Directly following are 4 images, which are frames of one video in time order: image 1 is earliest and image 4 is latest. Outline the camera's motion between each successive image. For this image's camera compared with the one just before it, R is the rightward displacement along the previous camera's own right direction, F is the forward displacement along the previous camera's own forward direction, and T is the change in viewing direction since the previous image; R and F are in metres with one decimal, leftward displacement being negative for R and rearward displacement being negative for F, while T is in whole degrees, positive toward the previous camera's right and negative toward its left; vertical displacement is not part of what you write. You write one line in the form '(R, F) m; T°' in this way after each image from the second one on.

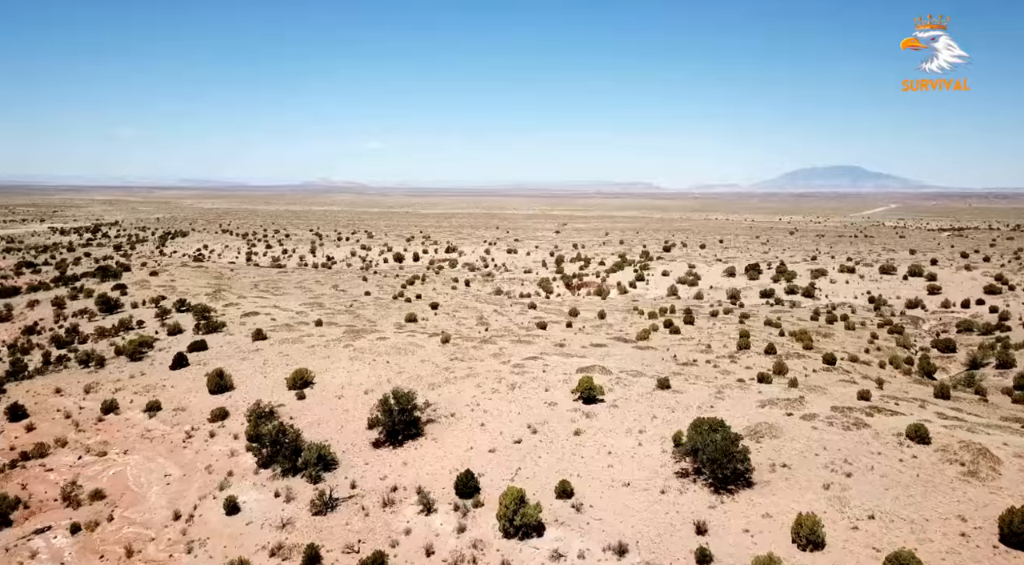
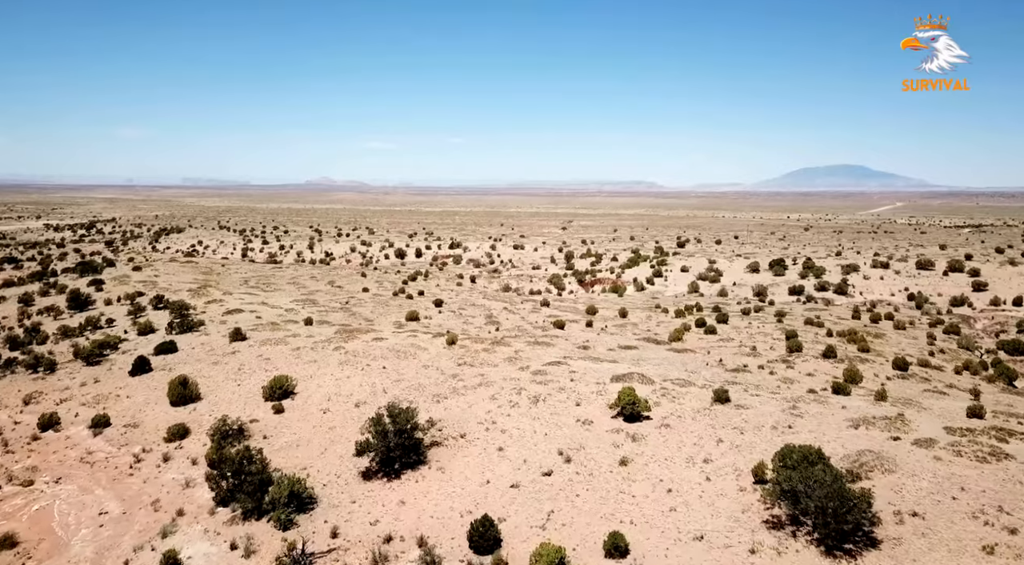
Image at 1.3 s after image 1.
(-0.8, +6.3) m; 0°
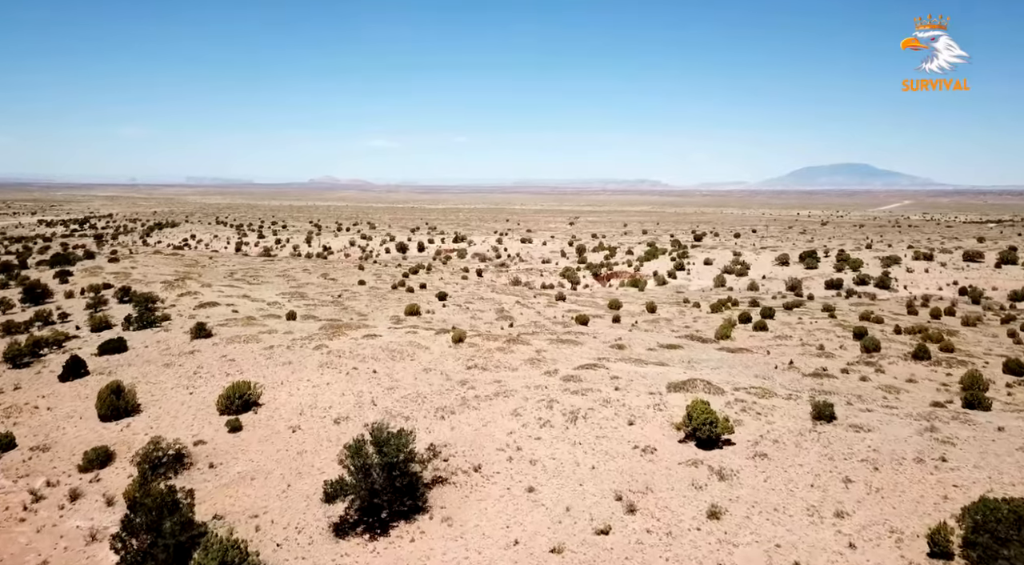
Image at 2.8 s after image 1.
(-0.8, +7.1) m; 0°
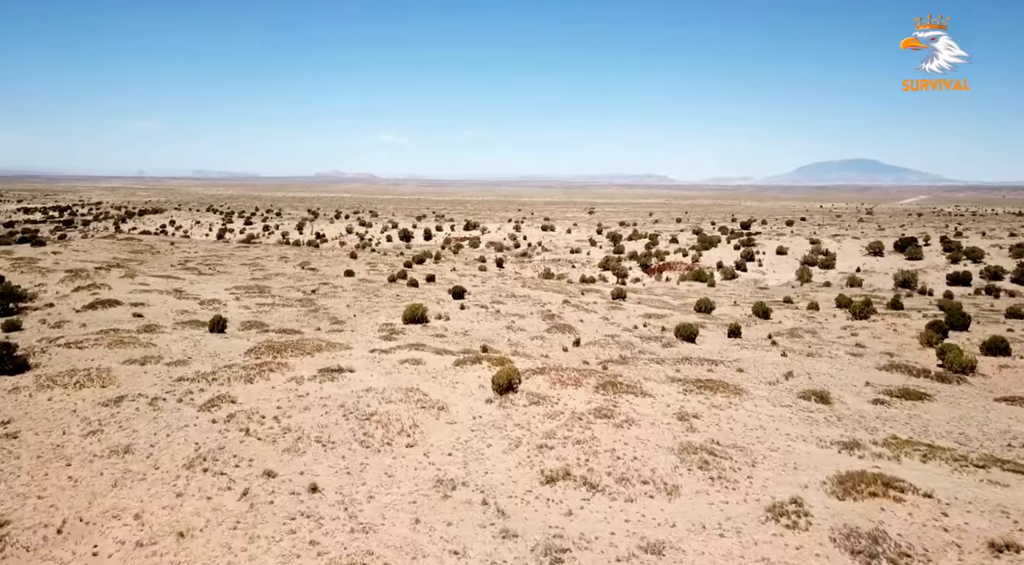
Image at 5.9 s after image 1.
(-2.2, +16.7) m; 0°
